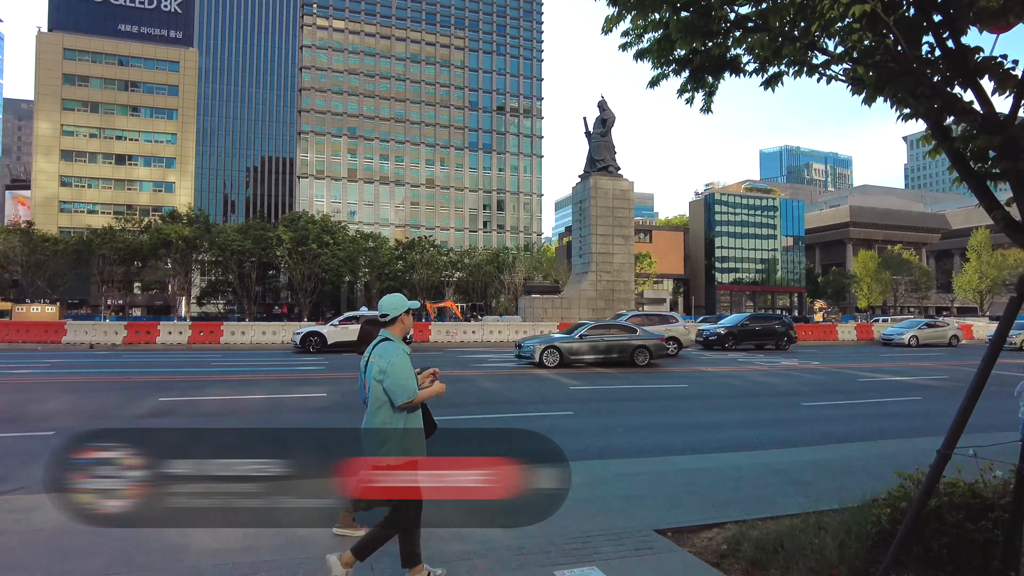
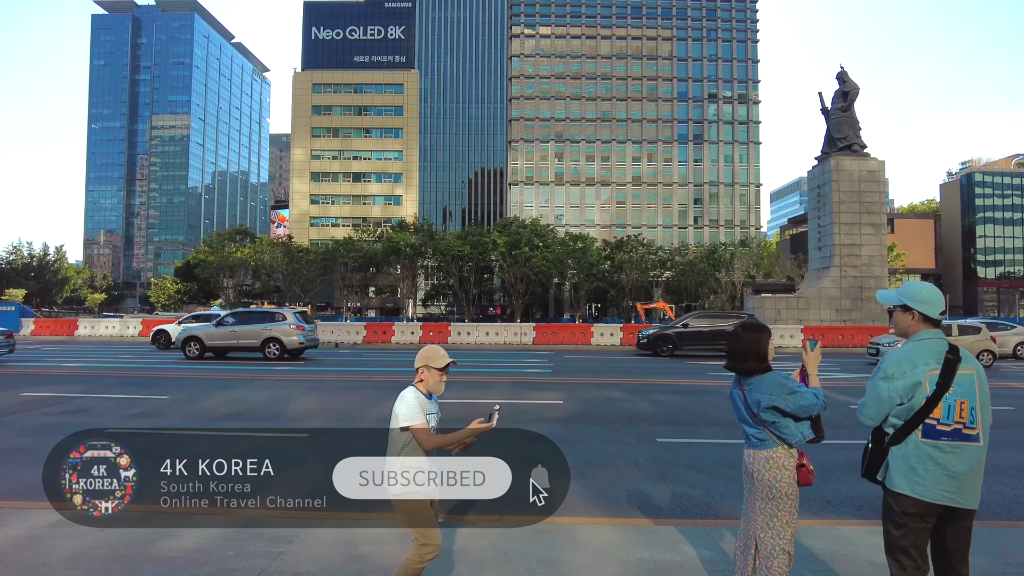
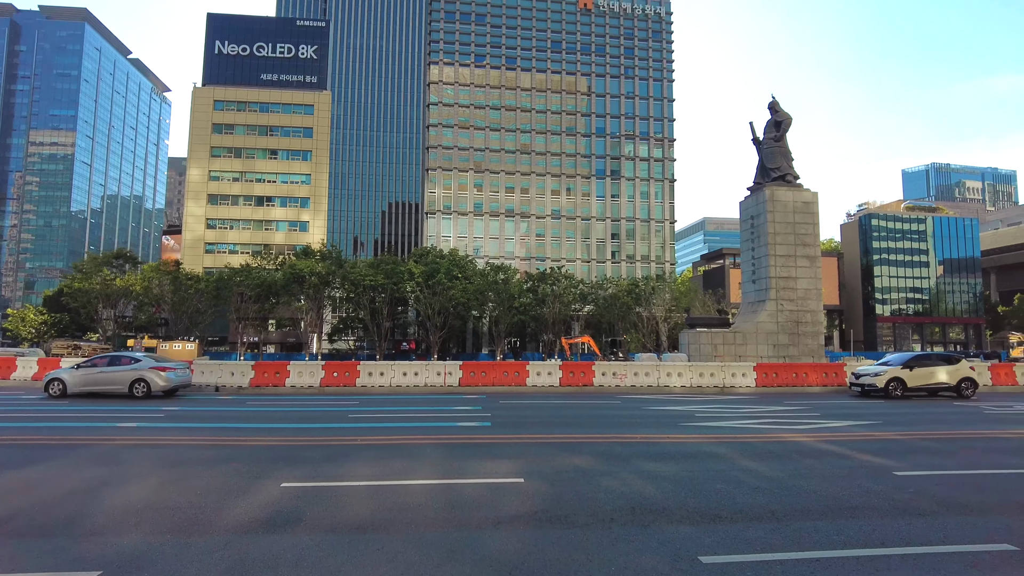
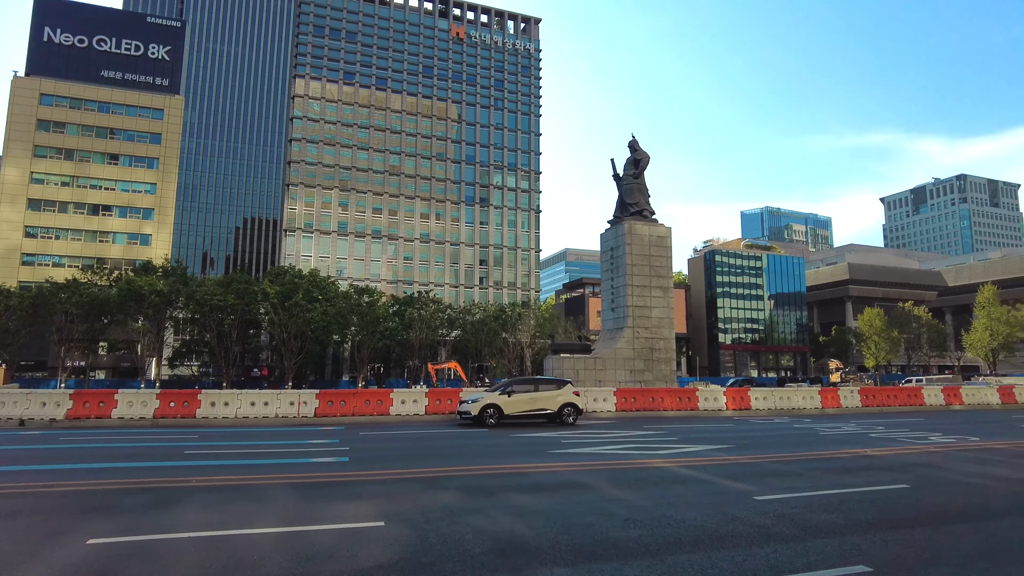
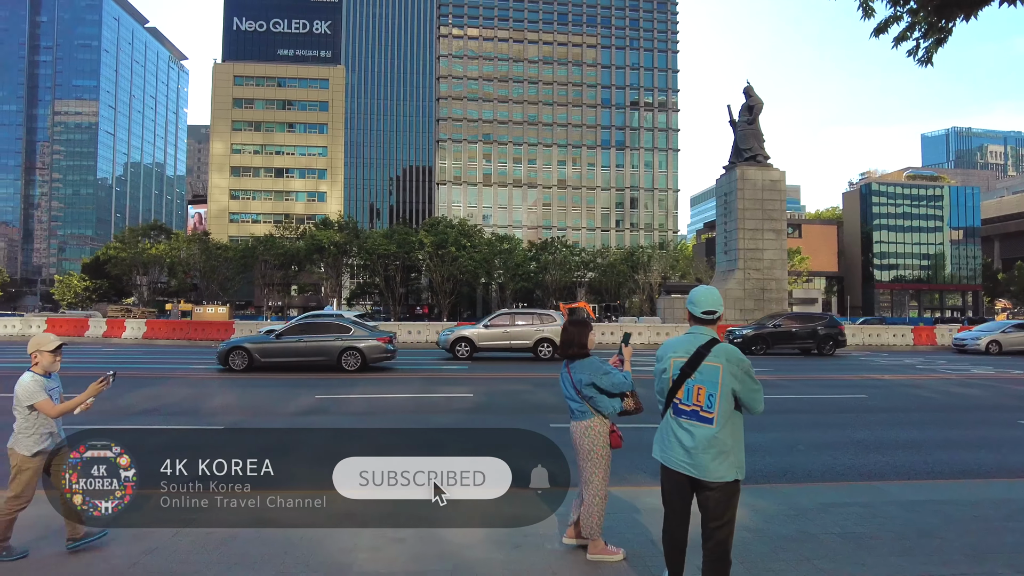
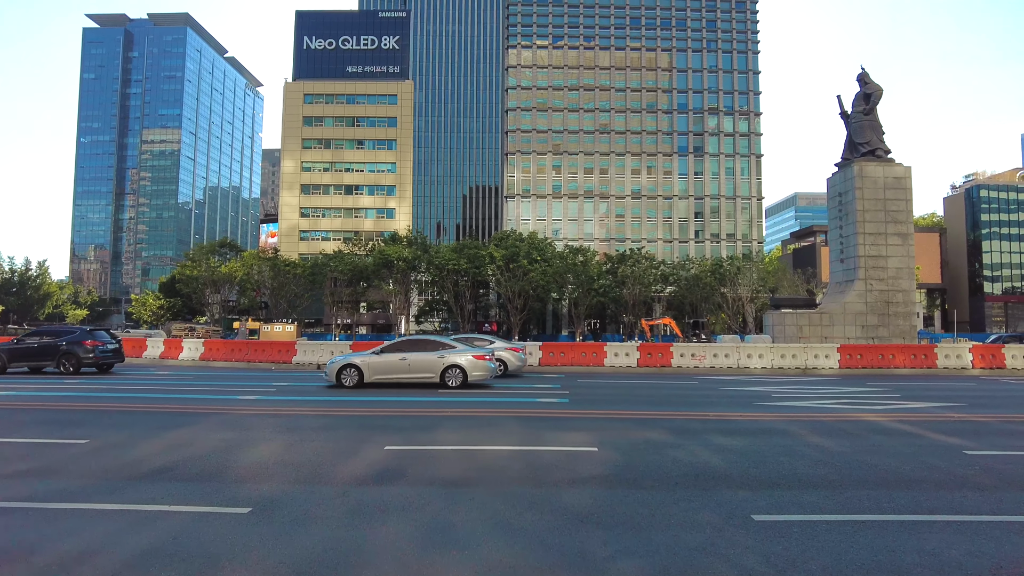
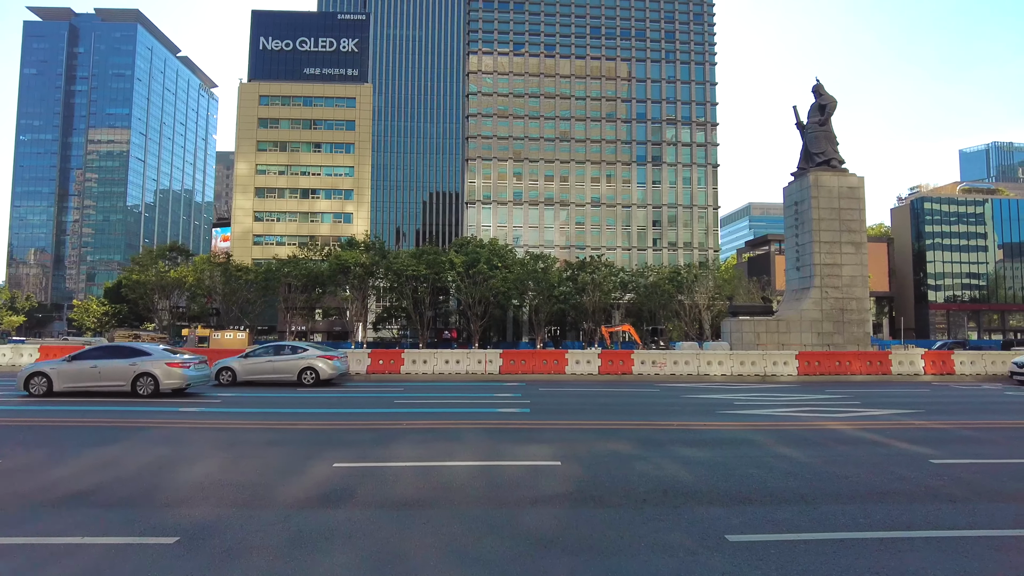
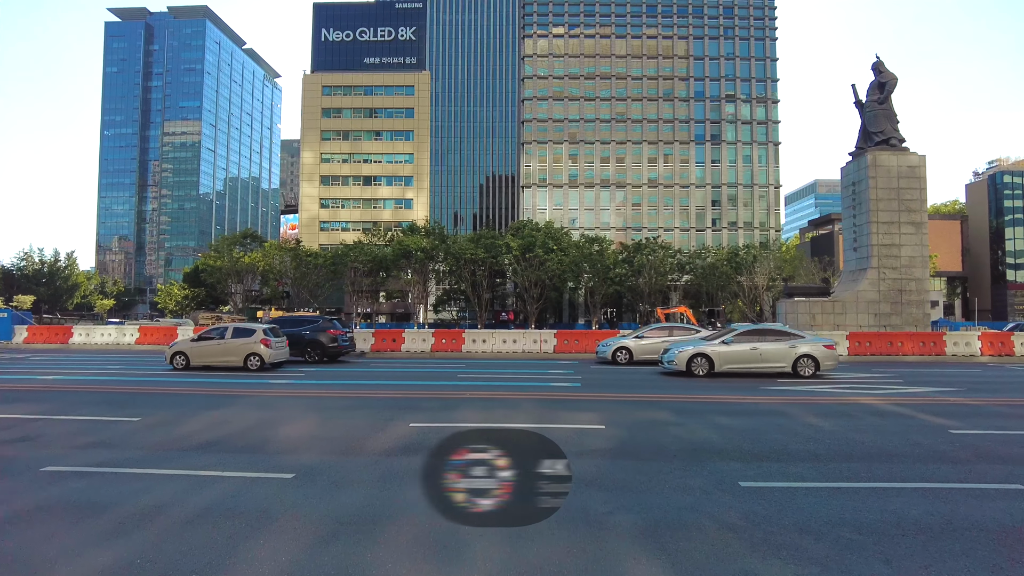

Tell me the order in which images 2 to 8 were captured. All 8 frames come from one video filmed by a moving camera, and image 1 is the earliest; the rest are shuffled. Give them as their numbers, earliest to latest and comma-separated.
5, 2, 8, 6, 7, 3, 4
